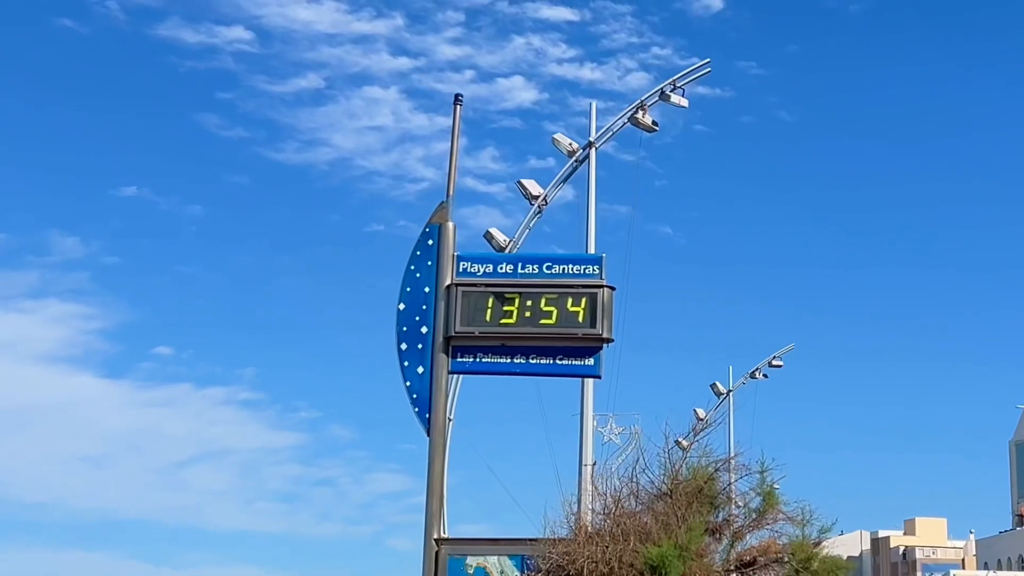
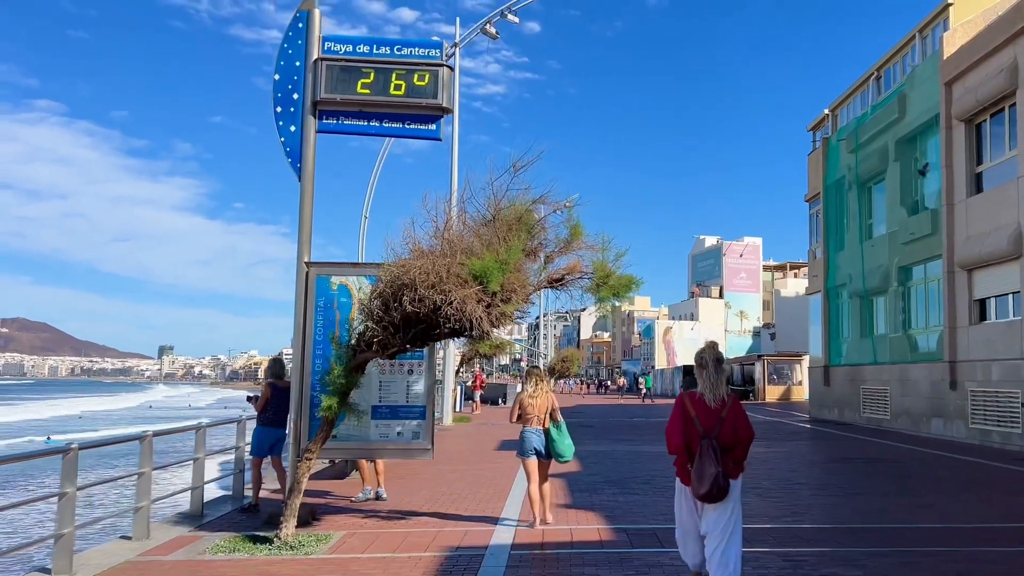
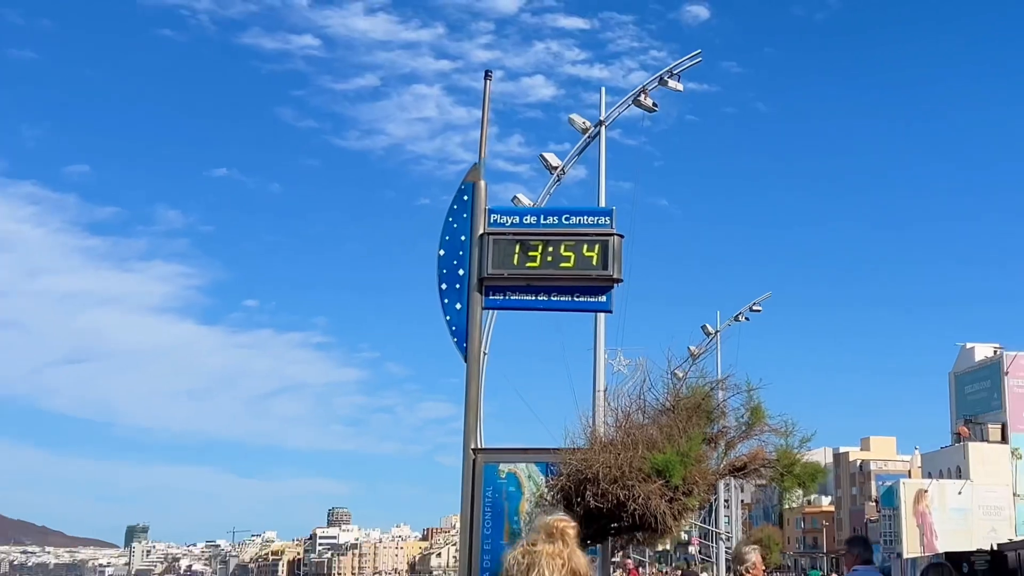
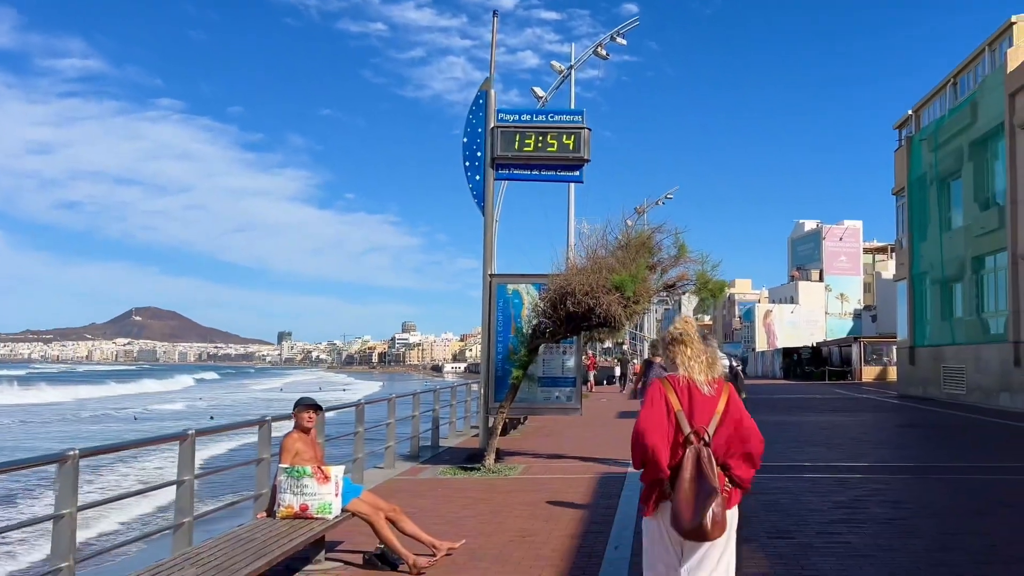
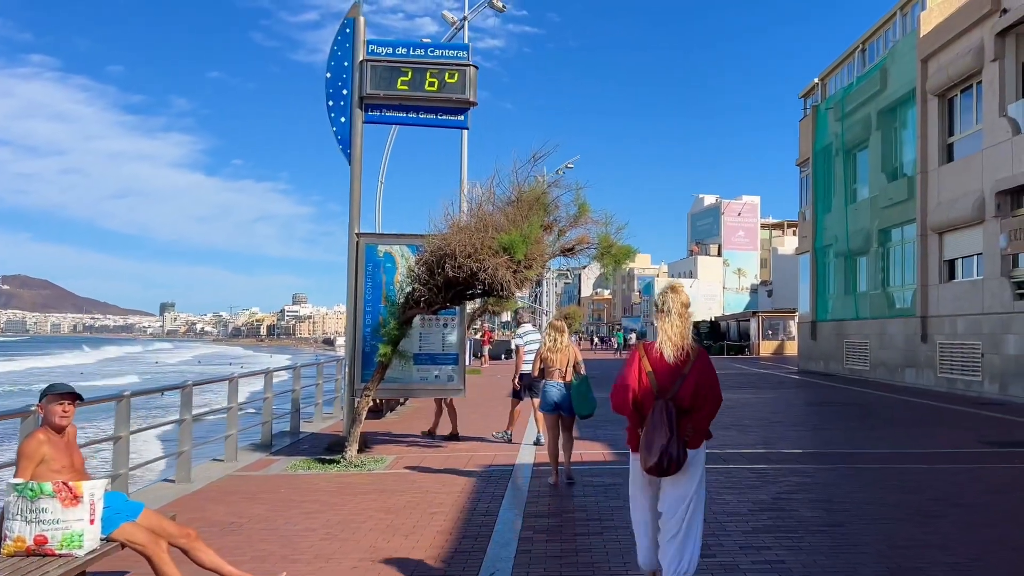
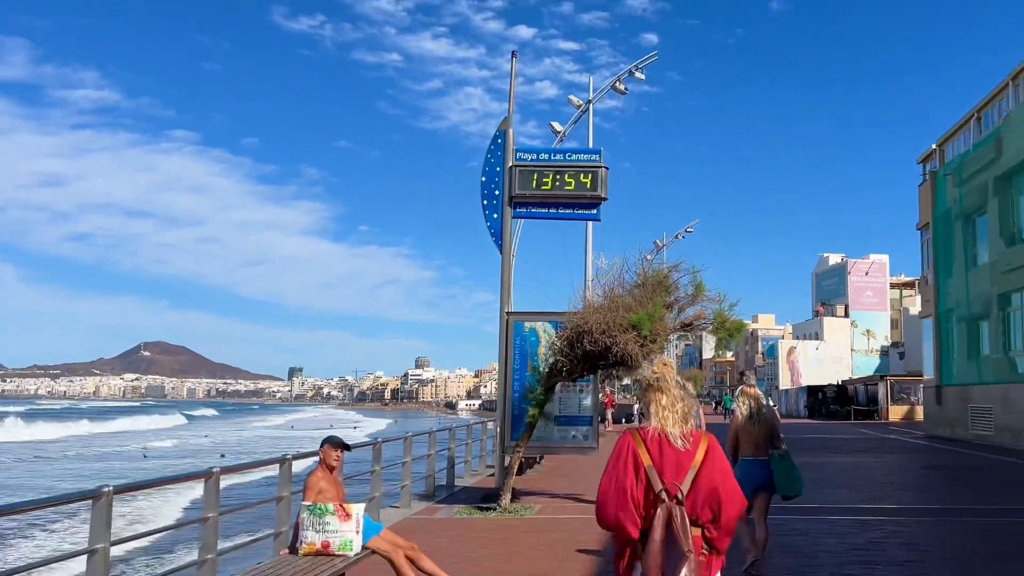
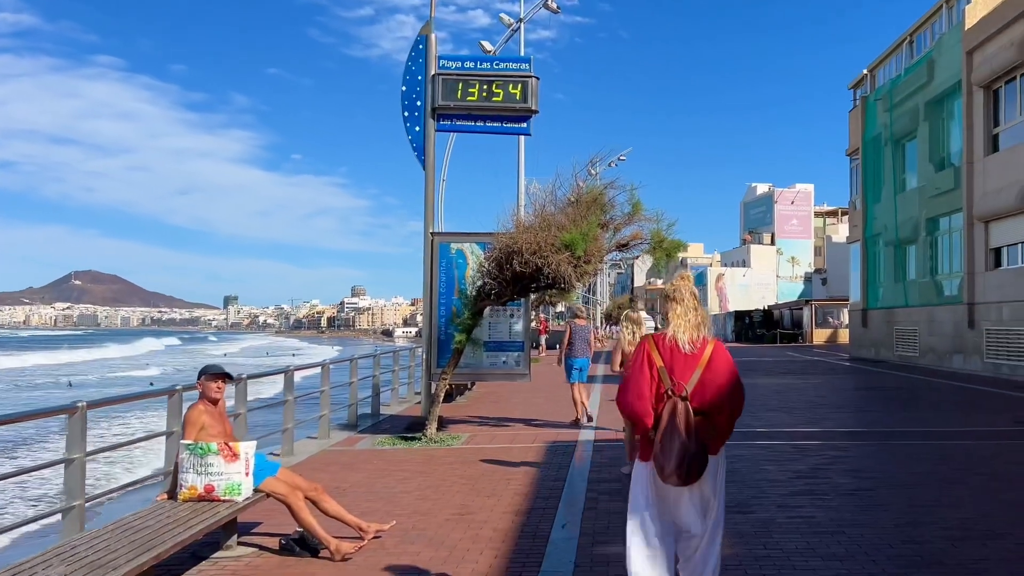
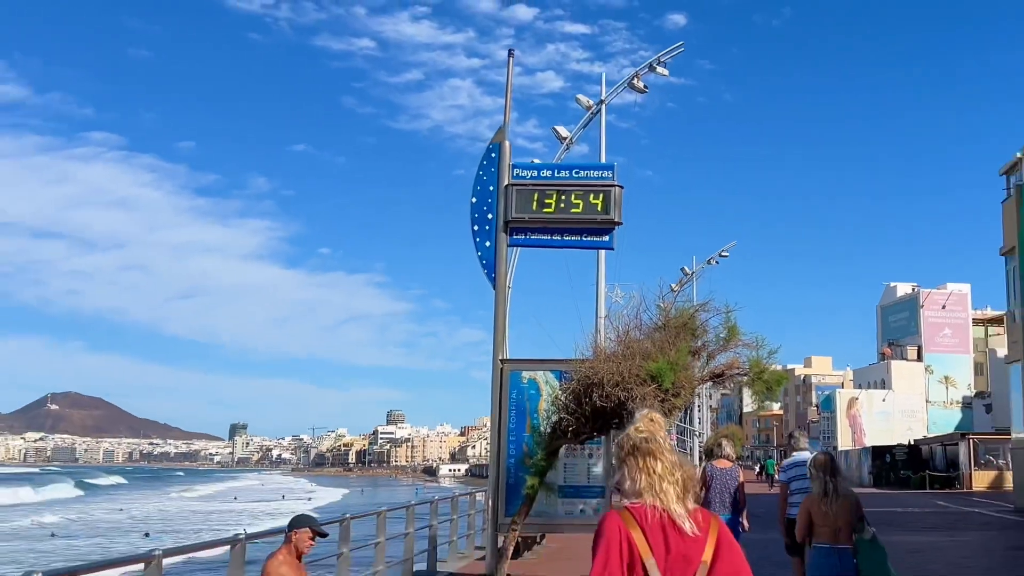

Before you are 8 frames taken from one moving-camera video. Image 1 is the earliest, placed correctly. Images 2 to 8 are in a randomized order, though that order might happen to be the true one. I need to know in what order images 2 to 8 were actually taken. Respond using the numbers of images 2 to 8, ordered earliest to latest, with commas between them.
3, 8, 6, 4, 7, 5, 2
